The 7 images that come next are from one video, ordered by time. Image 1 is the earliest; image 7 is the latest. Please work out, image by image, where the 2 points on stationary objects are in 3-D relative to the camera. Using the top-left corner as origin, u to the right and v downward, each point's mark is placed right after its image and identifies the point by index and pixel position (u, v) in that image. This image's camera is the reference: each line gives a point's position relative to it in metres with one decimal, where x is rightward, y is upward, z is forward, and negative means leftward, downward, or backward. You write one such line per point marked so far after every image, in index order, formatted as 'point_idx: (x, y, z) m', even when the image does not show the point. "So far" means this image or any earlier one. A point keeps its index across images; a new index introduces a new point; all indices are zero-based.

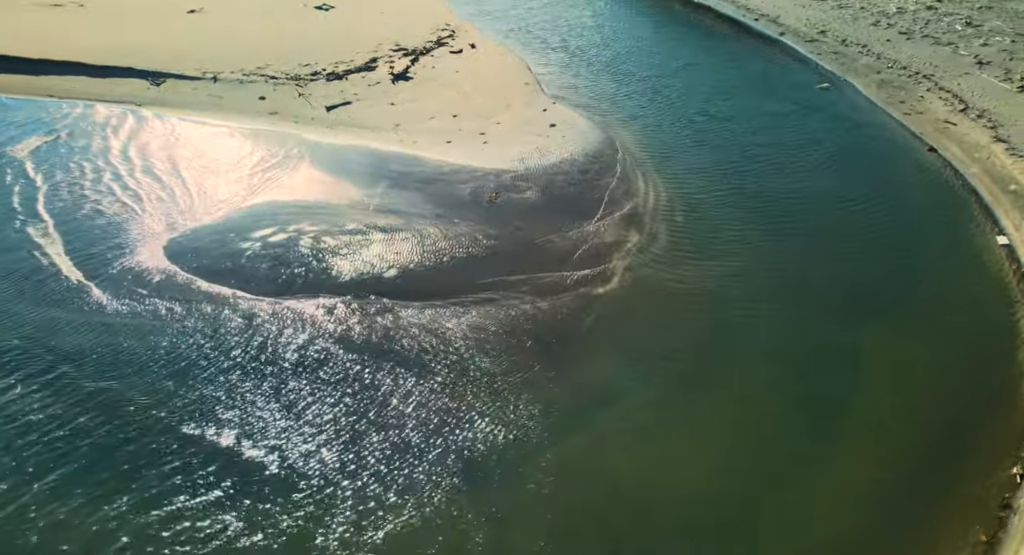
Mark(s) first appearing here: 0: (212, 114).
0: (-3.9, +2.1, +8.6) m
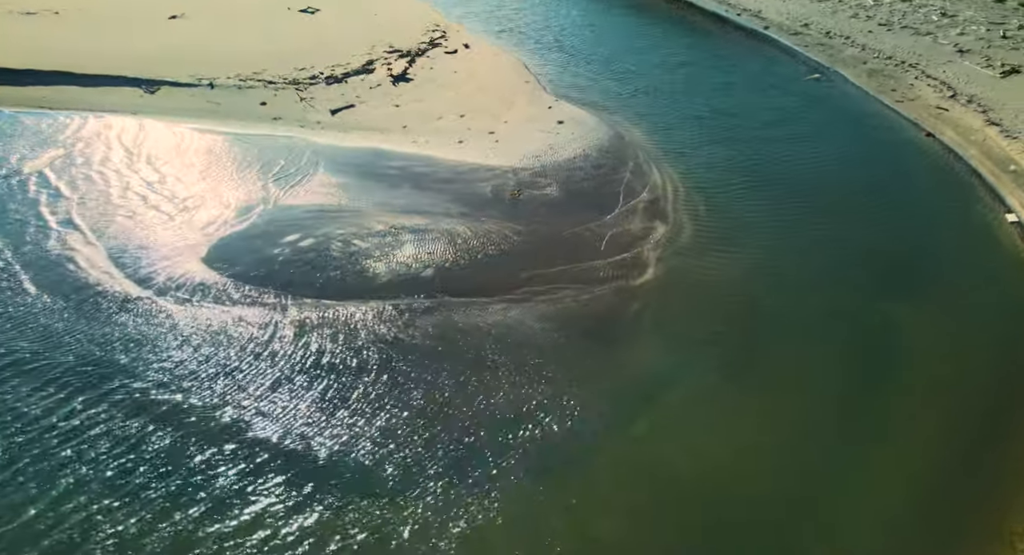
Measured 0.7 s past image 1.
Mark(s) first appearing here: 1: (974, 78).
0: (-3.8, +2.0, +8.4) m
1: (+5.9, +2.5, +8.5) m
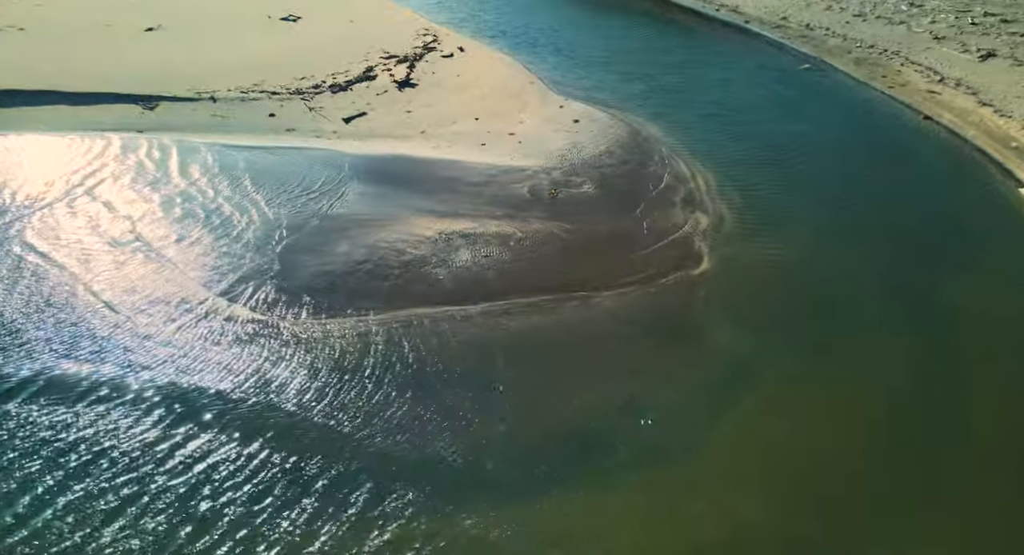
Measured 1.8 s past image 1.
0: (-3.5, +1.8, +8.2) m
1: (+6.1, +2.9, +9.1) m
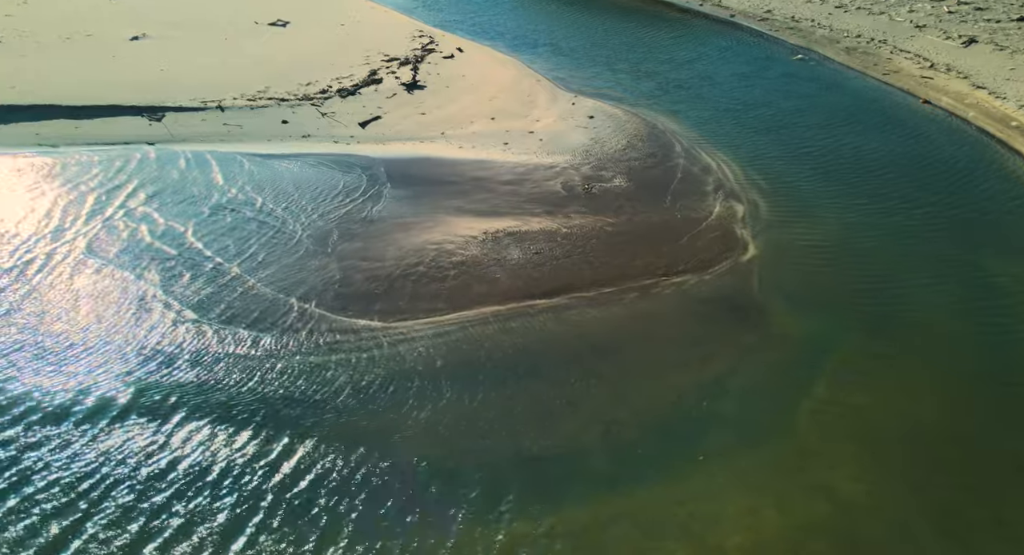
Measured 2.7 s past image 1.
0: (-3.2, +1.6, +8.0) m
1: (+6.2, +3.3, +9.6) m
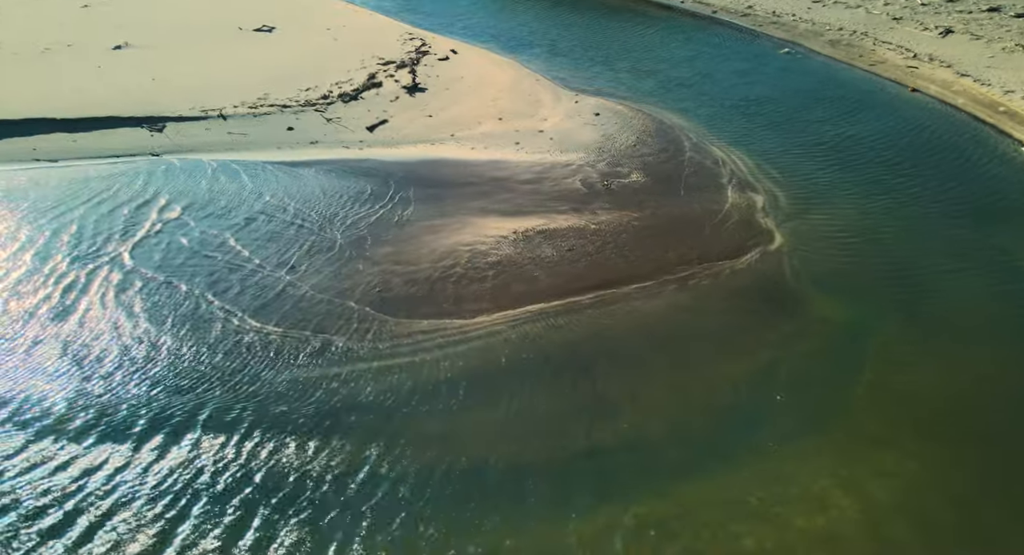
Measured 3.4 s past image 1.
0: (-3.1, +1.5, +7.8) m
1: (+6.1, +3.6, +10.0) m
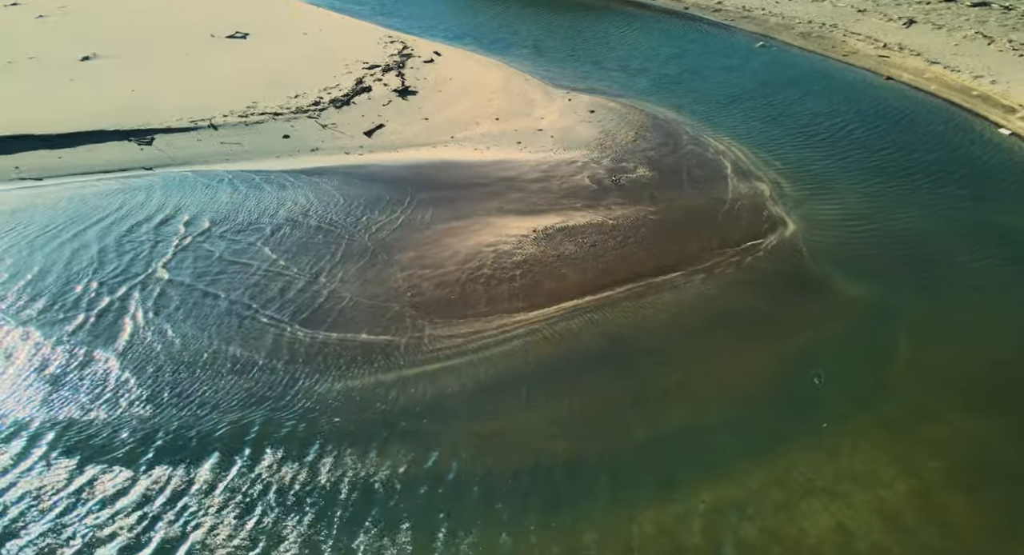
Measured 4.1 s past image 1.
0: (-3.0, +1.3, +7.6) m
1: (+5.9, +3.9, +10.4) m
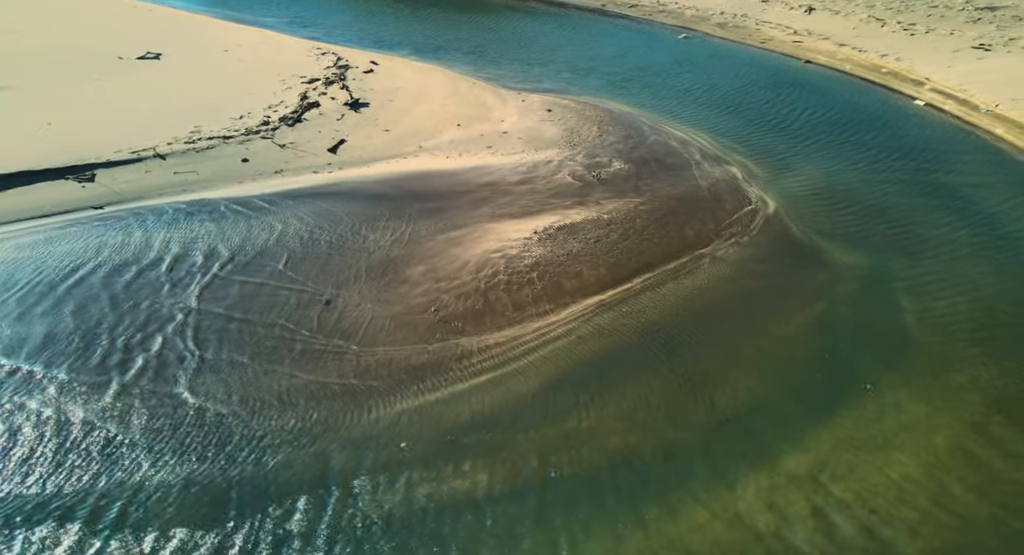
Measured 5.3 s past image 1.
0: (-3.2, +0.9, +7.1) m
1: (+4.8, +4.4, +11.3) m
